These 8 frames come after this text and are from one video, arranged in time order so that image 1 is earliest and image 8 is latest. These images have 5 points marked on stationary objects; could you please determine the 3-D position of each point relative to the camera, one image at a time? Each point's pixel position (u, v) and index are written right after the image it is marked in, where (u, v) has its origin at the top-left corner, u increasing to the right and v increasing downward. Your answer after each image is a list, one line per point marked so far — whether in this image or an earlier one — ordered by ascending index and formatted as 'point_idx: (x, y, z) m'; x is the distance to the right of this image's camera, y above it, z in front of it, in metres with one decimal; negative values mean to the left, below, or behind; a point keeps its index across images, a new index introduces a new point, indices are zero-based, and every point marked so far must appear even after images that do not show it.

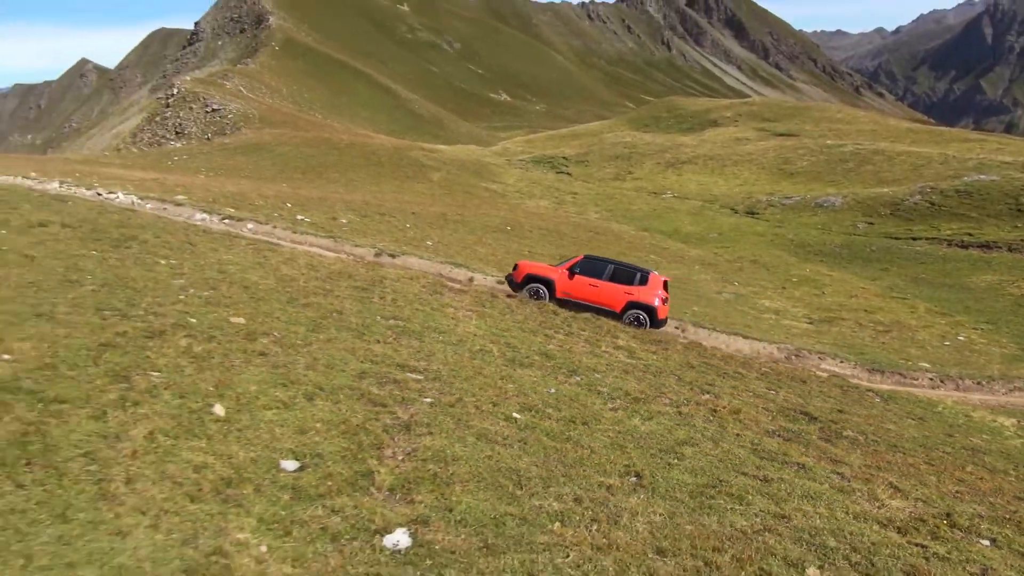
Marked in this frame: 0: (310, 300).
0: (-2.7, -0.2, +10.5) m
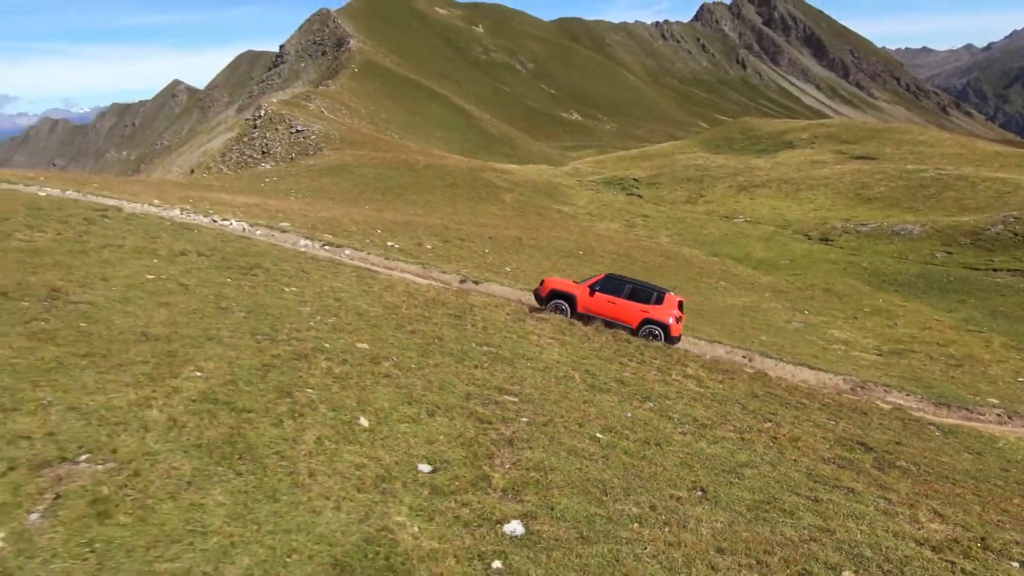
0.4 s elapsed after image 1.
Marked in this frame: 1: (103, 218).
0: (-1.5, -0.6, +11.9) m
1: (-9.3, +1.6, +17.5) m
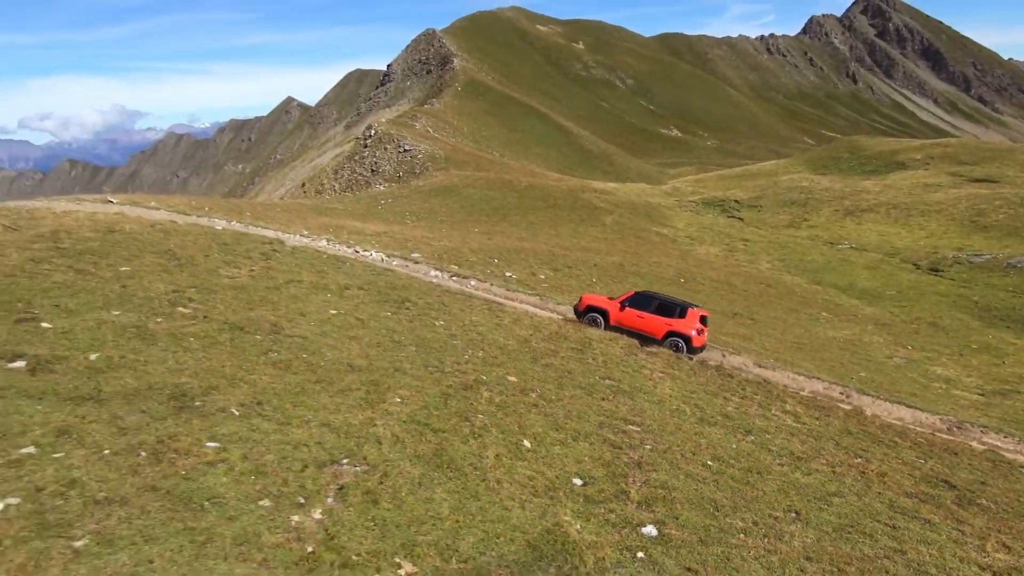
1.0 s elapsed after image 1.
0: (+0.7, -1.3, +14.0) m
1: (-6.4, +1.0, +20.5) m
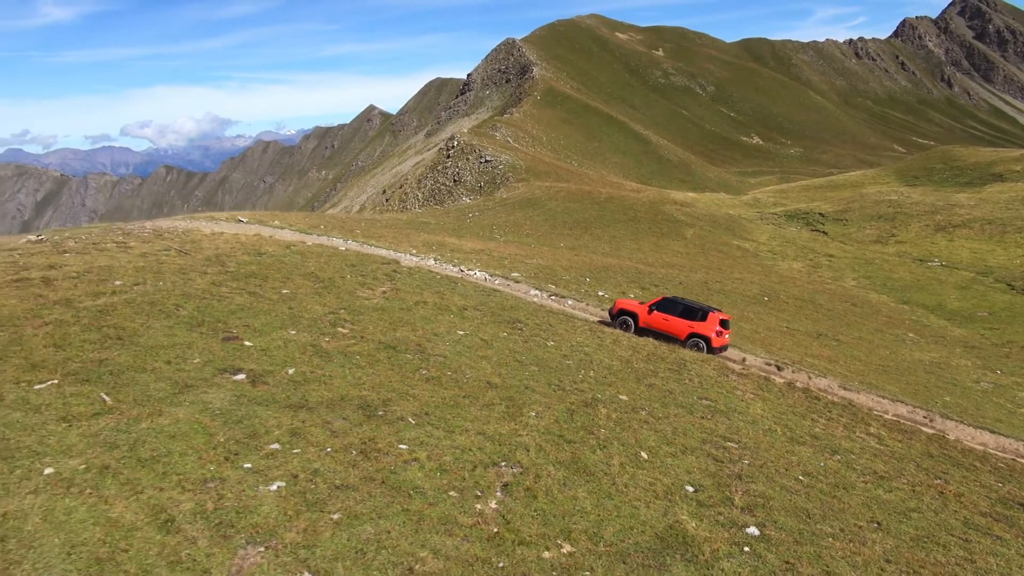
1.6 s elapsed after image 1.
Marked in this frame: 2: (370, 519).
0: (+2.8, -1.9, +15.7) m
1: (-3.5, +0.4, +22.8) m
2: (-1.4, -2.3, +7.7) m
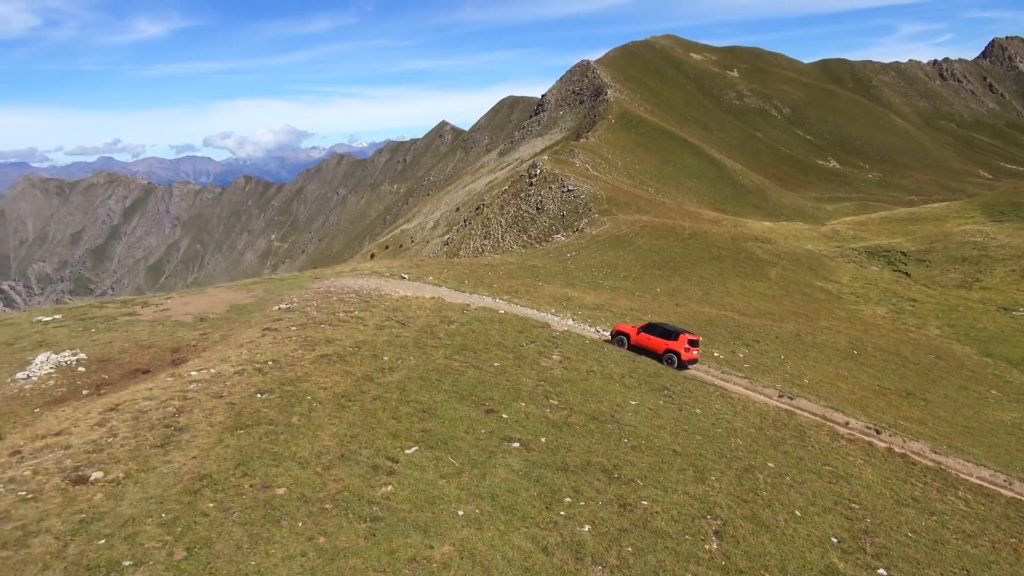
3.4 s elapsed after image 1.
0: (+7.2, -4.2, +20.3) m
1: (+1.6, -1.9, +28.0) m
2: (+2.3, -4.4, +12.6) m
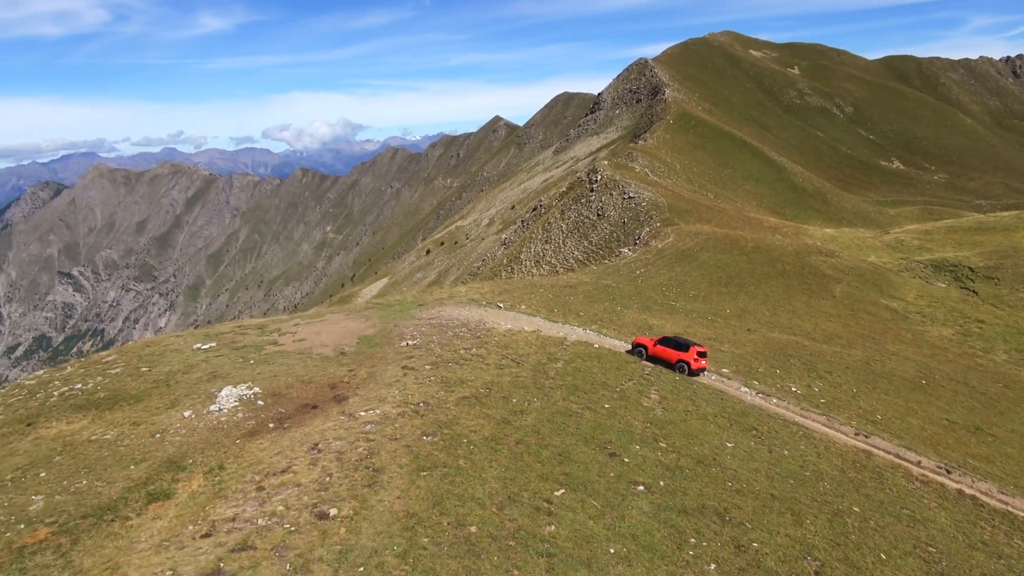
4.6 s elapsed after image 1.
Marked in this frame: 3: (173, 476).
0: (+10.7, -6.1, +23.0) m
1: (+5.6, -3.6, +31.0) m
2: (+5.2, -6.2, +15.7) m
3: (-8.8, -4.9, +19.7) m
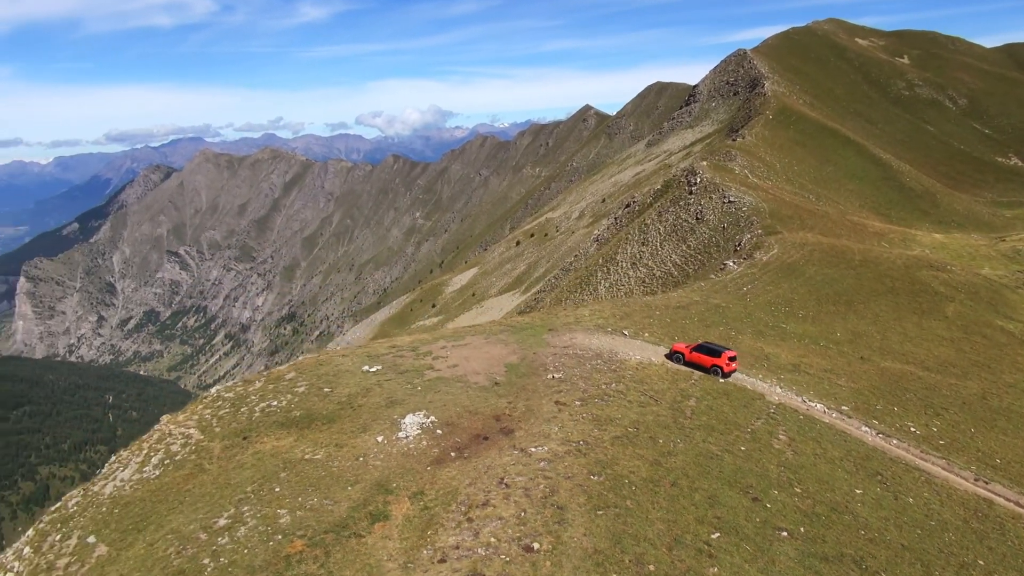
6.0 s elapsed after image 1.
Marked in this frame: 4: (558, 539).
0: (+15.7, -8.4, +25.0) m
1: (+11.6, -5.5, +33.5) m
2: (+9.5, -8.4, +18.3) m
3: (-4.0, -6.6, +23.8) m
4: (+1.2, -6.6, +19.9) m
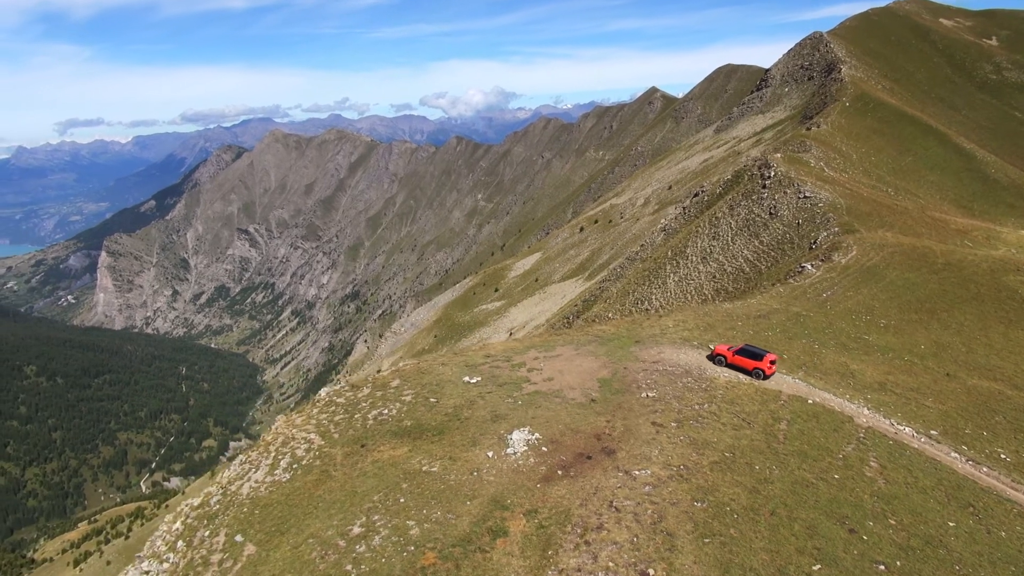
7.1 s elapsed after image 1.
0: (+19.3, -9.9, +25.7) m
1: (+16.0, -6.8, +34.4) m
2: (+12.6, -10.0, +19.5) m
3: (-0.4, -7.8, +26.0) m
4: (+4.5, -8.0, +21.7) m
